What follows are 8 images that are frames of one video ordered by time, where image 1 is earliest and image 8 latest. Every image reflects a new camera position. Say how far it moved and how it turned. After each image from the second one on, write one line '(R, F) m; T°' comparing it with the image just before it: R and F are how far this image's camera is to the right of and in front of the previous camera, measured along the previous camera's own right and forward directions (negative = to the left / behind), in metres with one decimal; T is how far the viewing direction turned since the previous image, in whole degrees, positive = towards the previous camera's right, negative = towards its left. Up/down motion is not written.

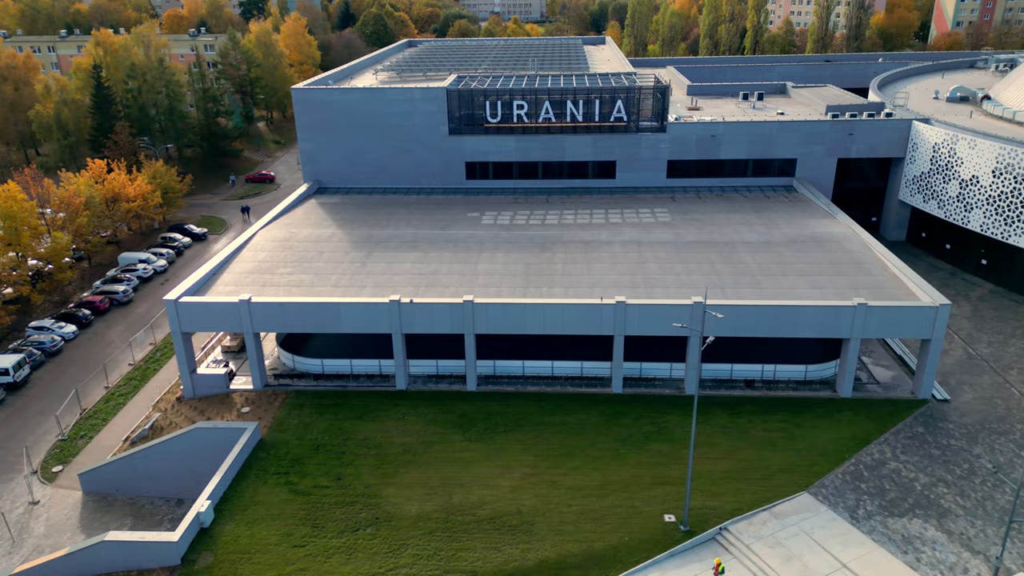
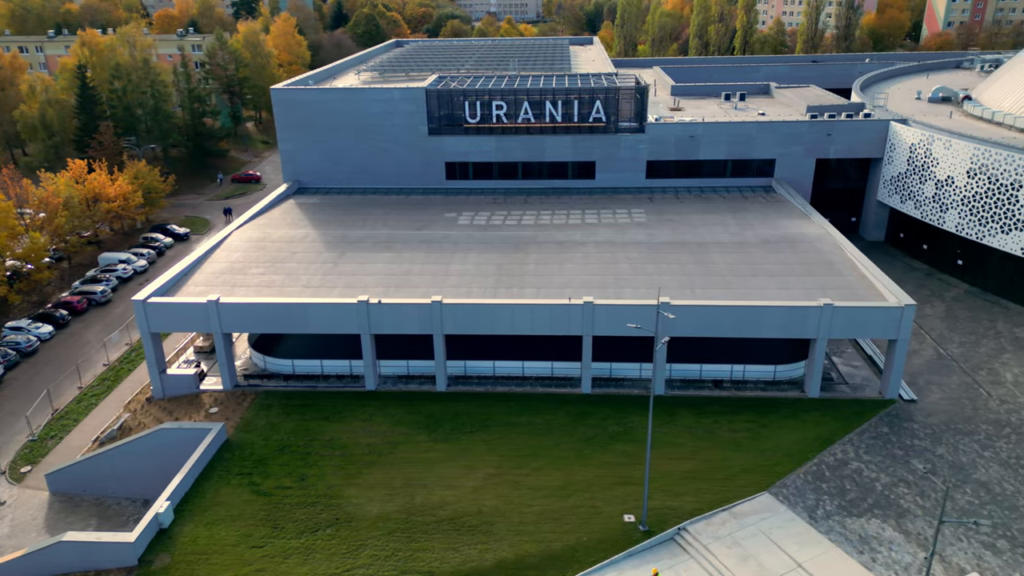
(+1.0, 0.0) m; 0°
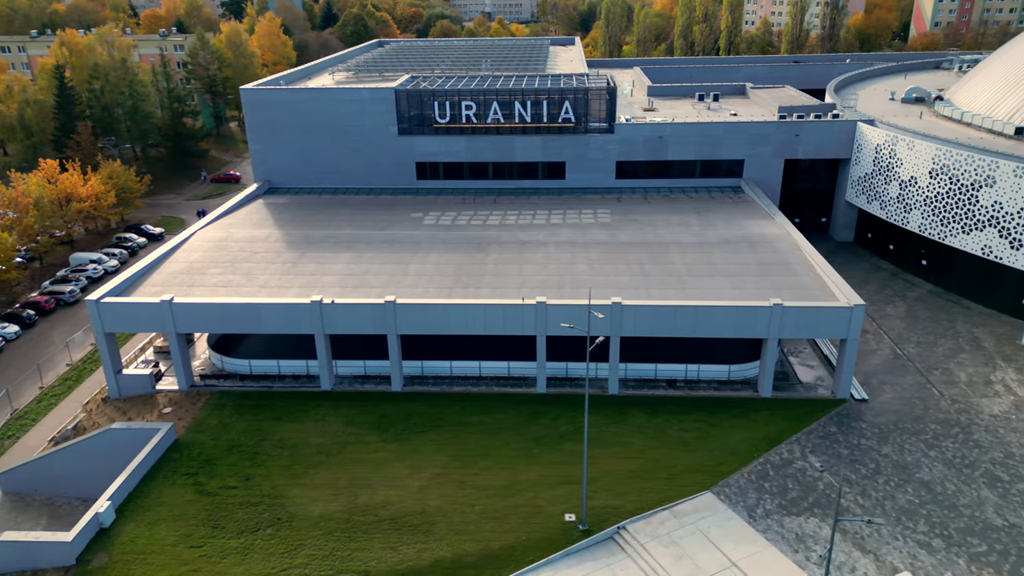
(+1.5, -0.1) m; 0°
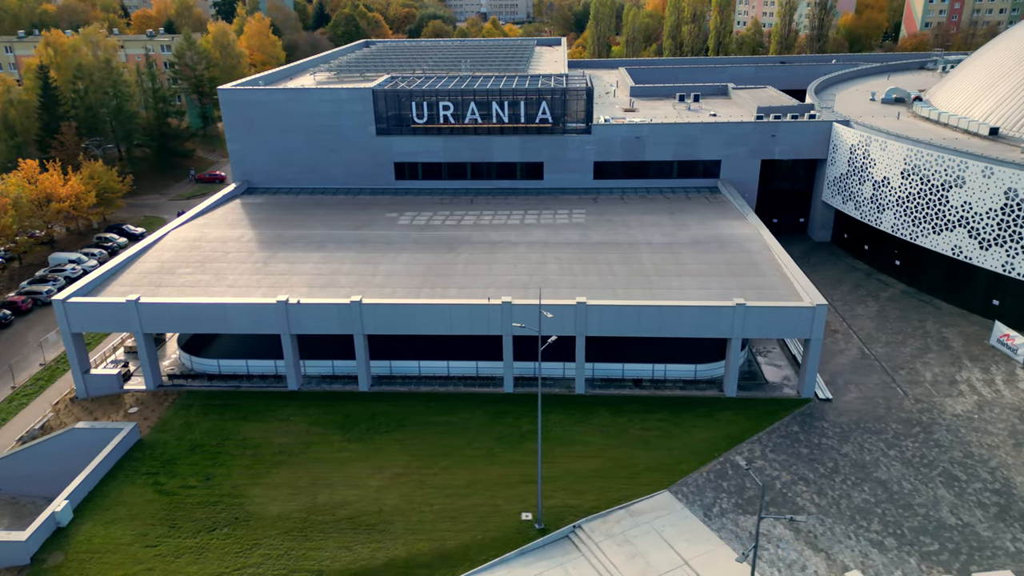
(+1.1, -0.1) m; 0°
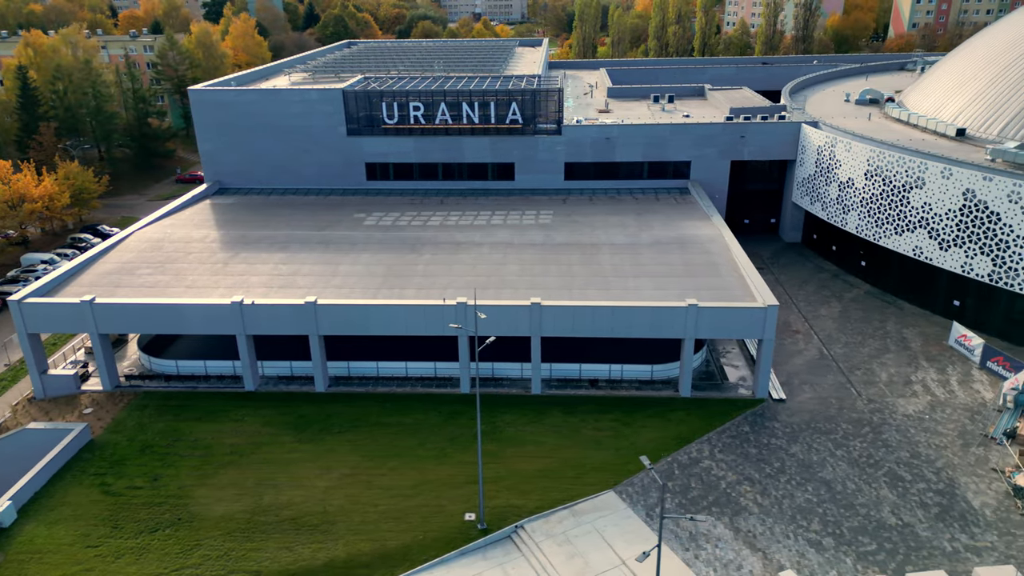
(+1.5, -0.1) m; 0°
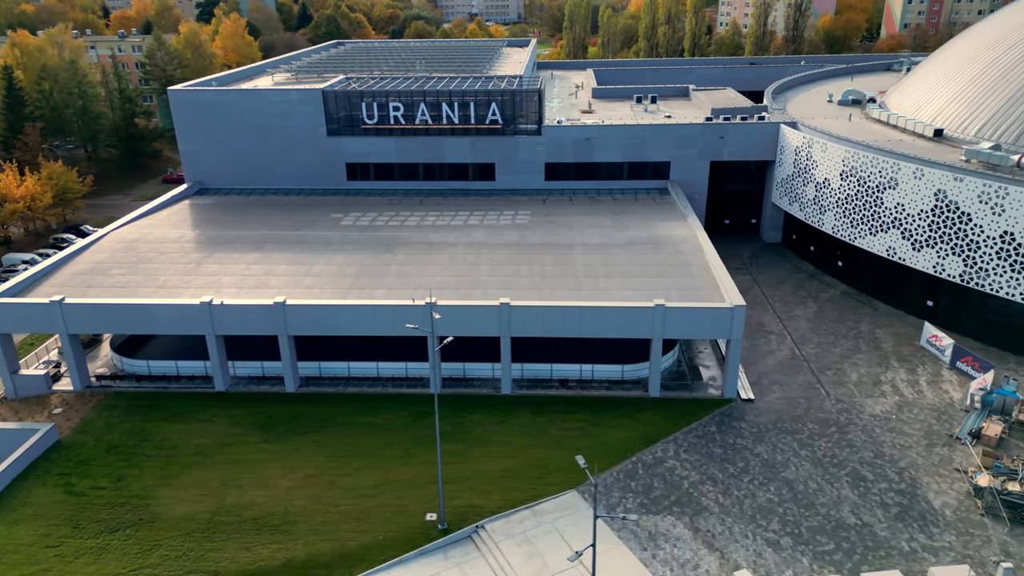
(+1.0, 0.0) m; 0°
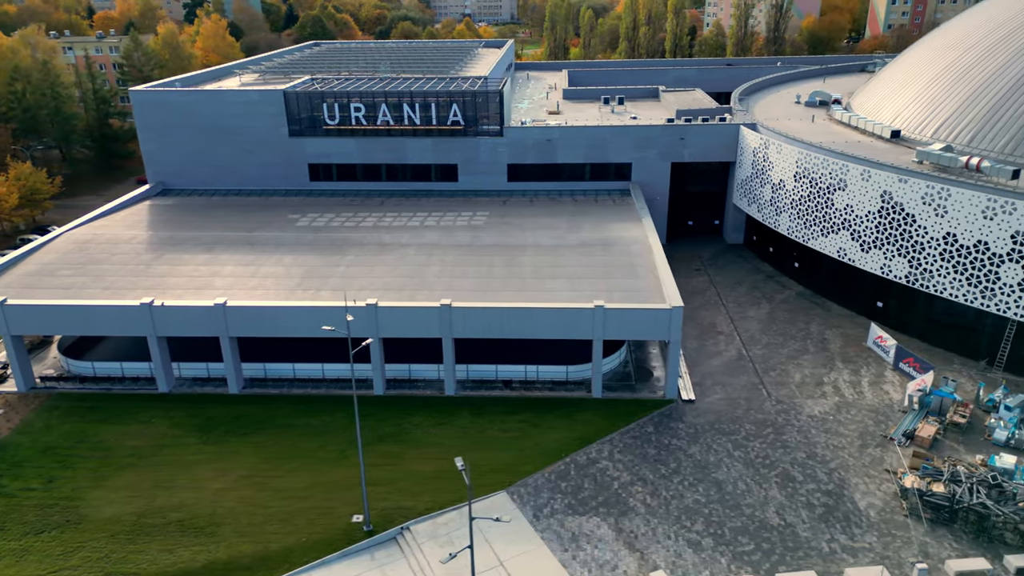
(+1.9, 0.0) m; 0°
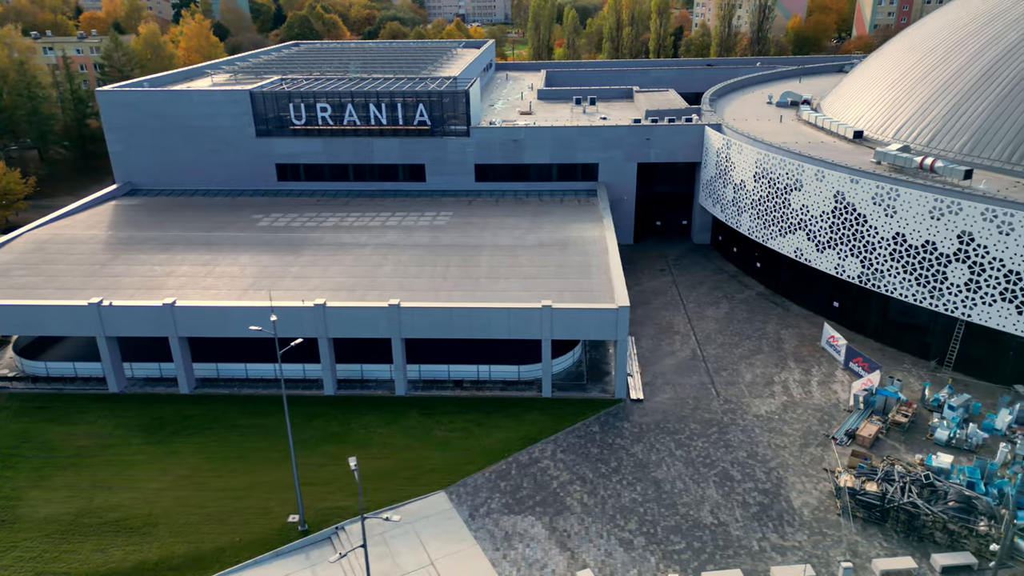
(+1.7, -0.1) m; 0°
